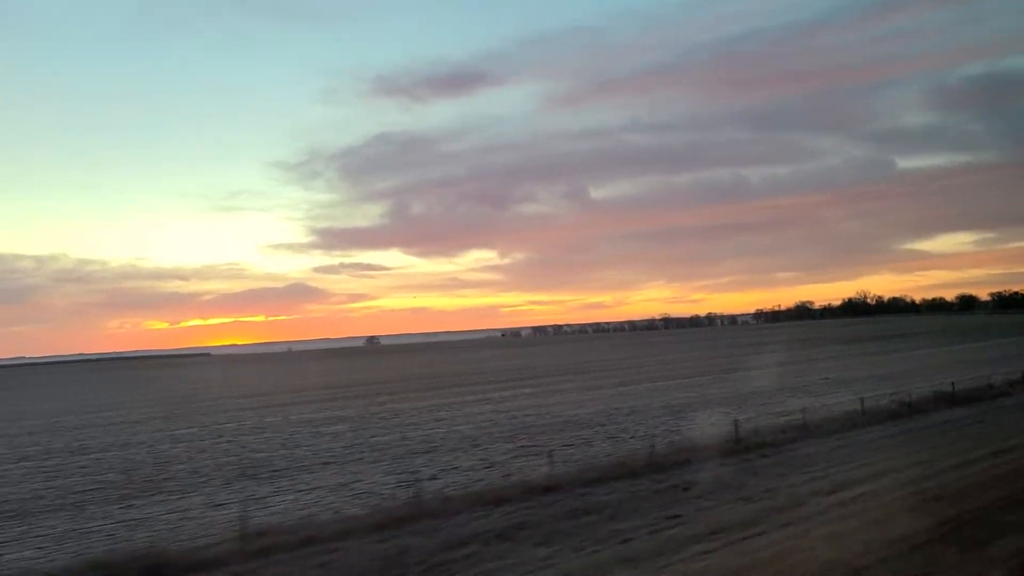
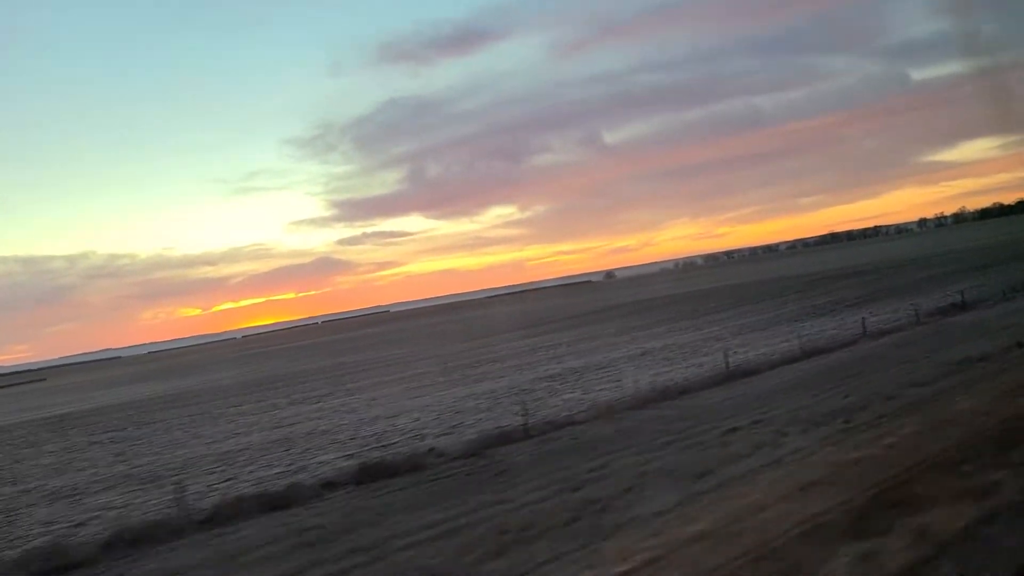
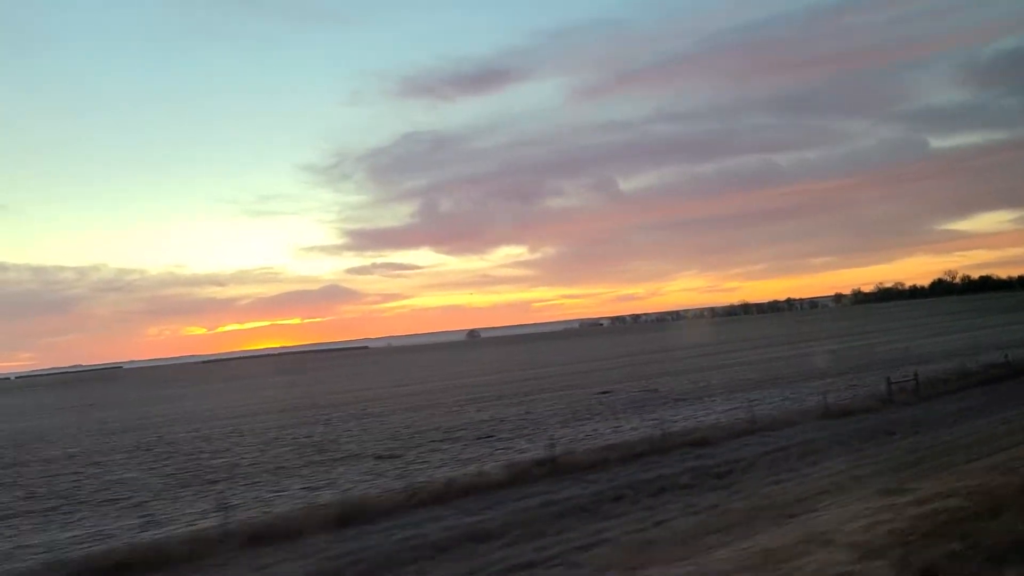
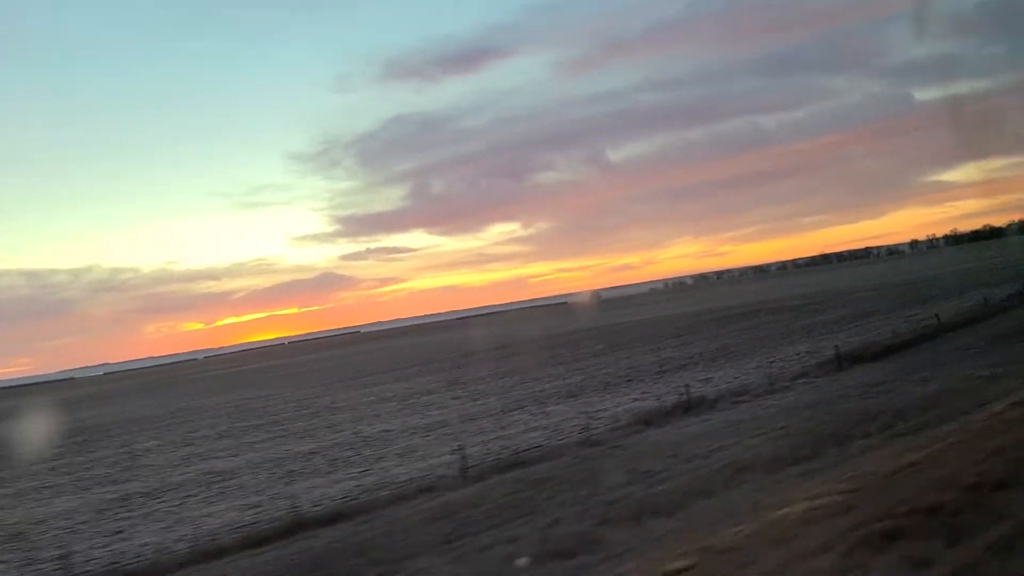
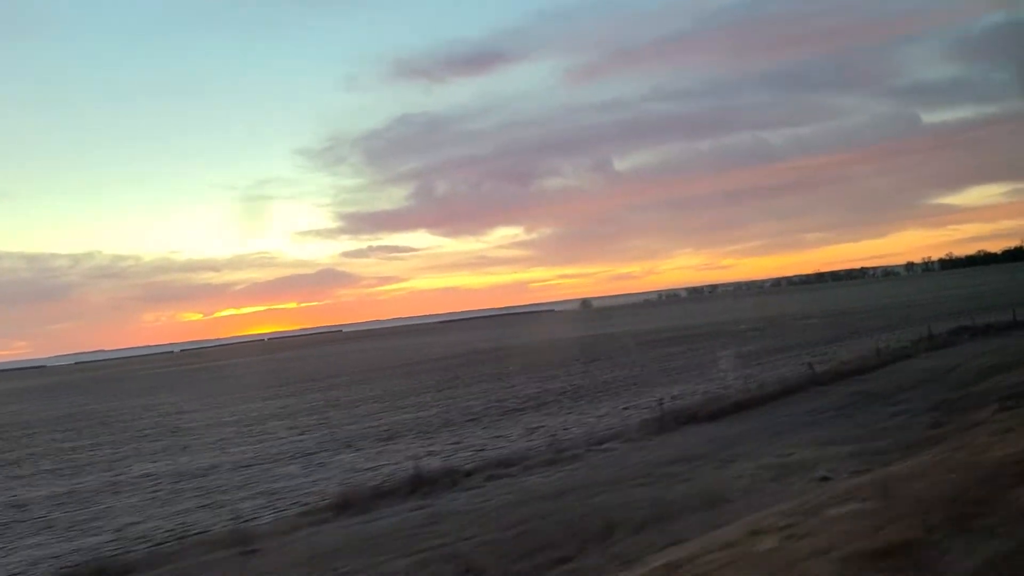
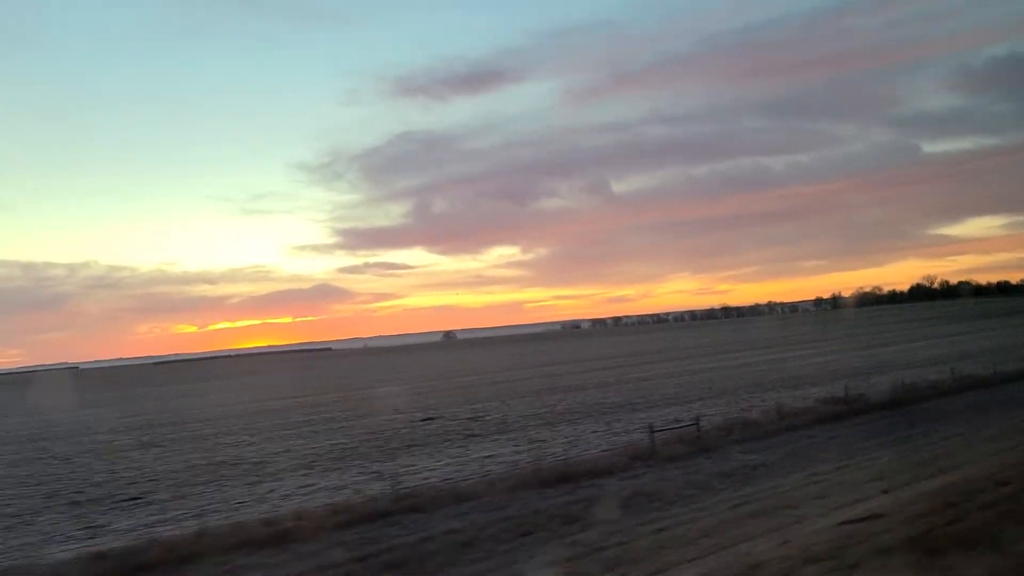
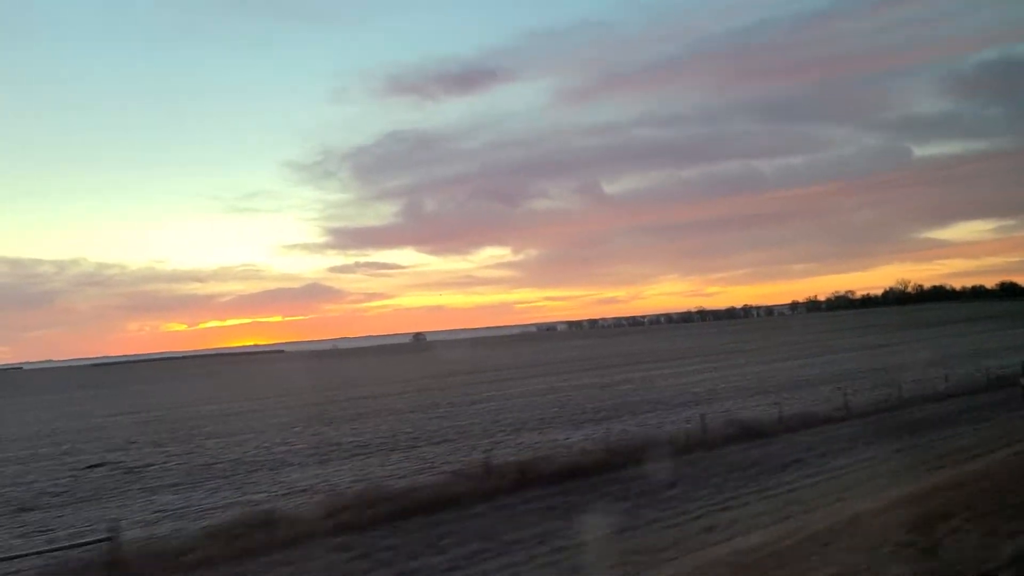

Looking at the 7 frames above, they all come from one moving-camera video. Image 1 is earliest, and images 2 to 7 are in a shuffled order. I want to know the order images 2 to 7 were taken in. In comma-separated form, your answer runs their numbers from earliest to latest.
7, 6, 3, 5, 4, 2
